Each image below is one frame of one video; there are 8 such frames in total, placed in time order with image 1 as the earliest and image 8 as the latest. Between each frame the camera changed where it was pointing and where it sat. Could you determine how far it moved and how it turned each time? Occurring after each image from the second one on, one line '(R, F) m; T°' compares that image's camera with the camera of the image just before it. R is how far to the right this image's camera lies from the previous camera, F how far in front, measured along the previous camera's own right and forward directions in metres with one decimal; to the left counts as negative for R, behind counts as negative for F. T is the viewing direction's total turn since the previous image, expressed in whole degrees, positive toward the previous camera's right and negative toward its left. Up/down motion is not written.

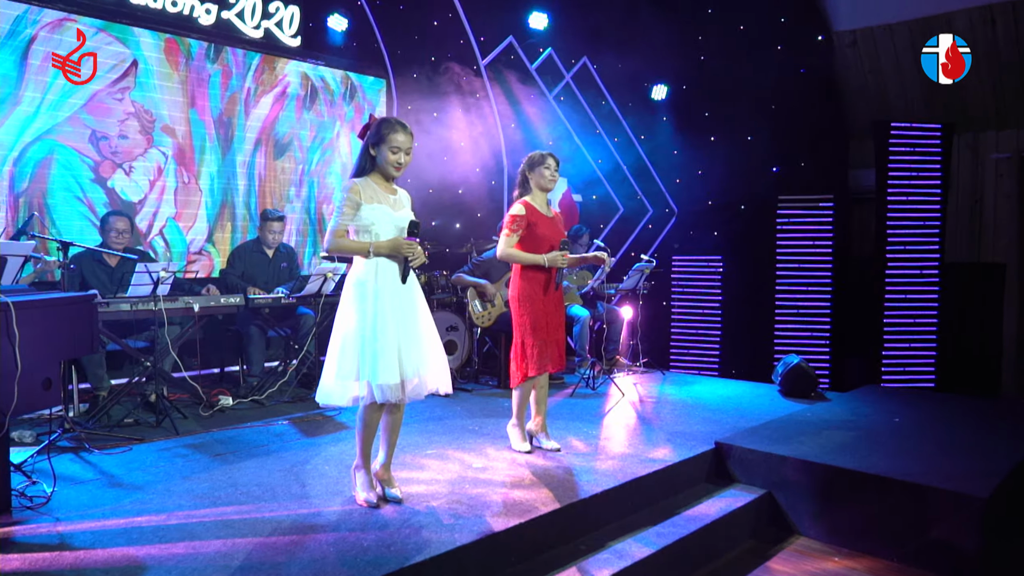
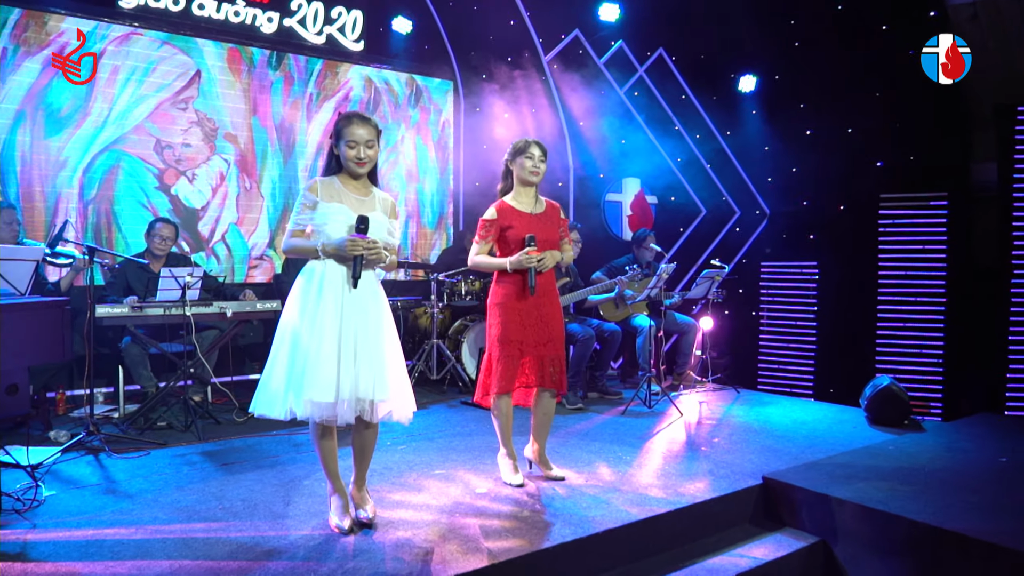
(+0.5, +0.4) m; -10°
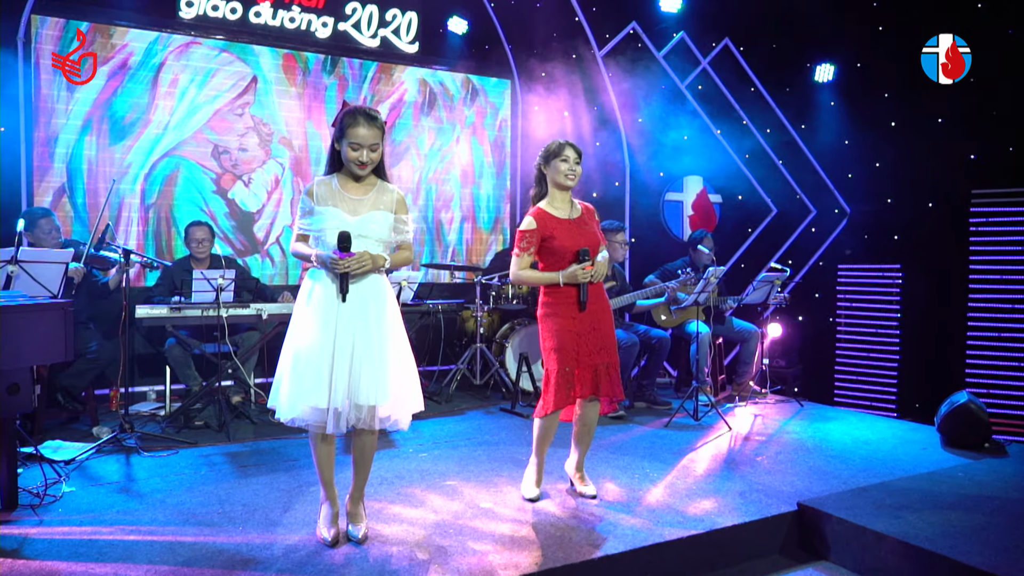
(+0.4, +0.2) m; -8°
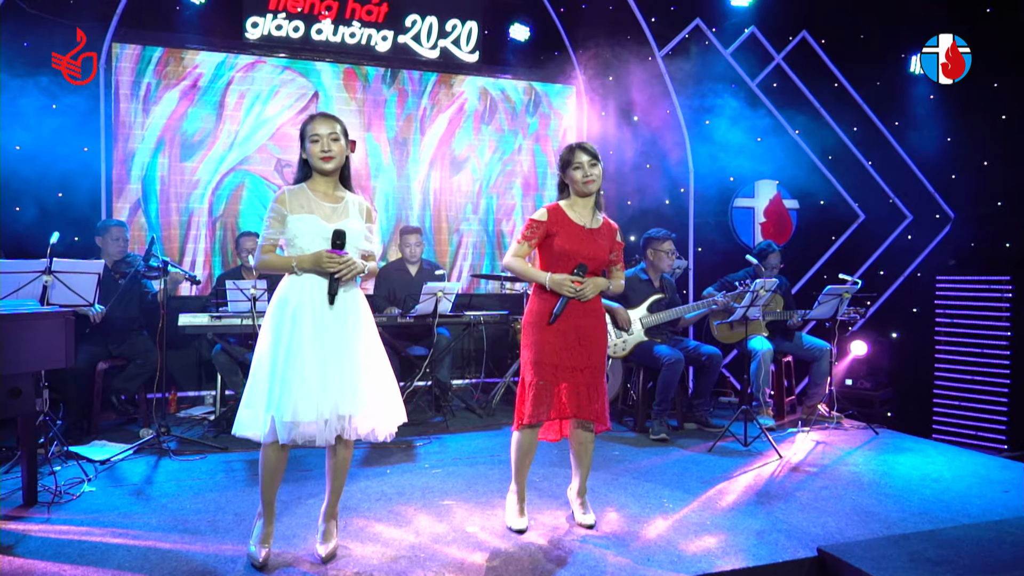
(+0.5, +0.2) m; -9°
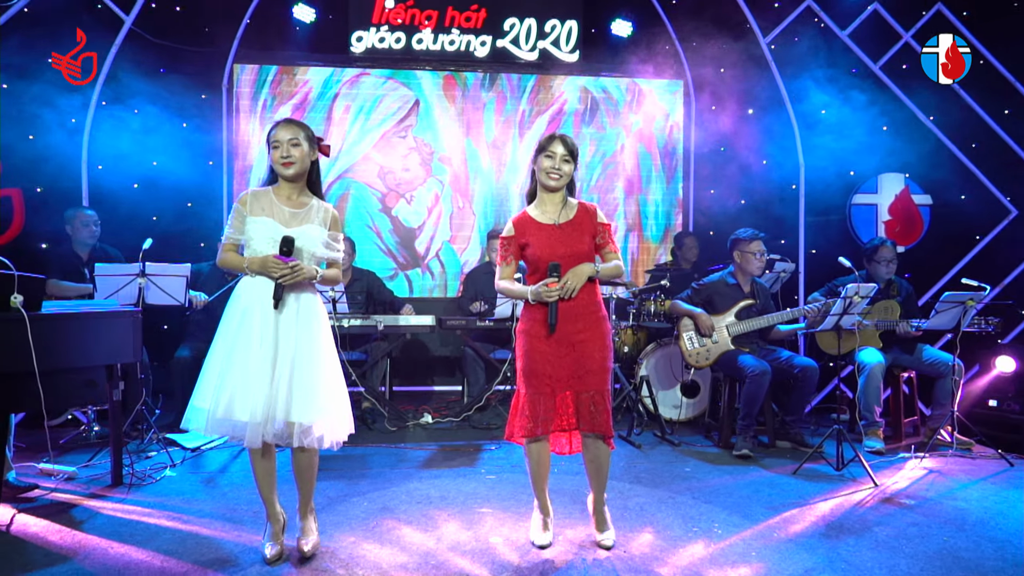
(+0.5, +0.2) m; -12°
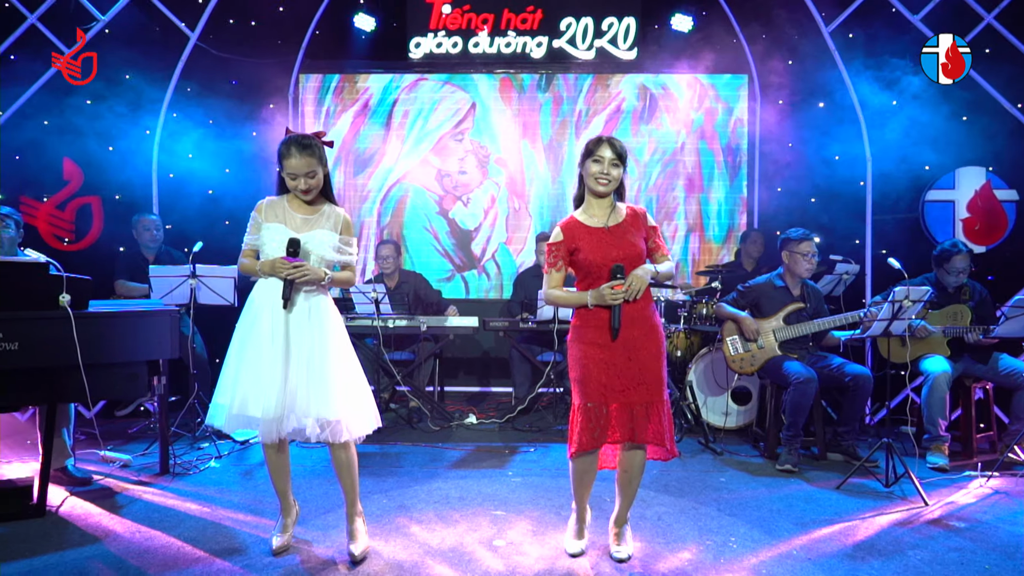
(+0.4, 0.0) m; -8°
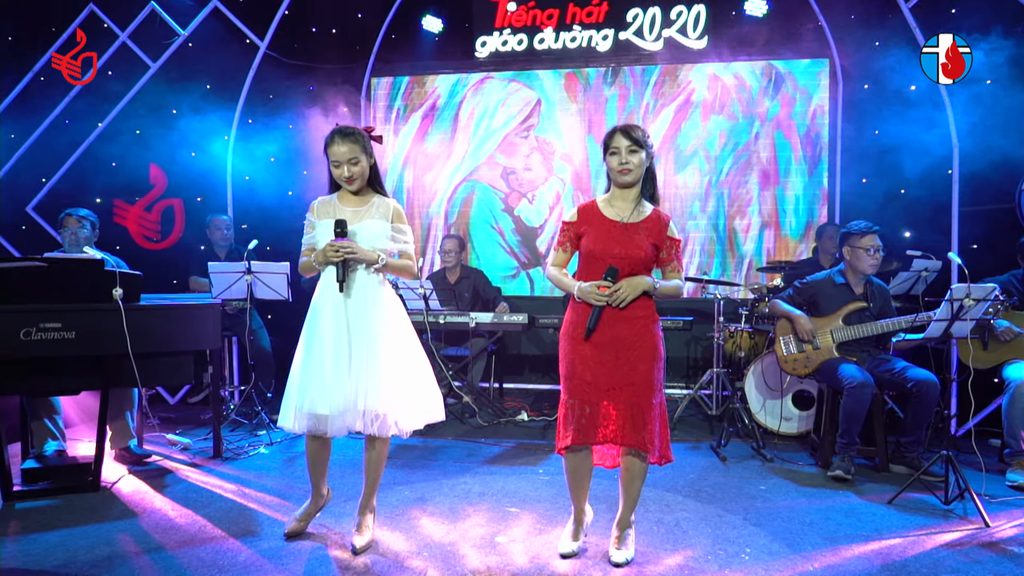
(+0.4, +0.1) m; -9°
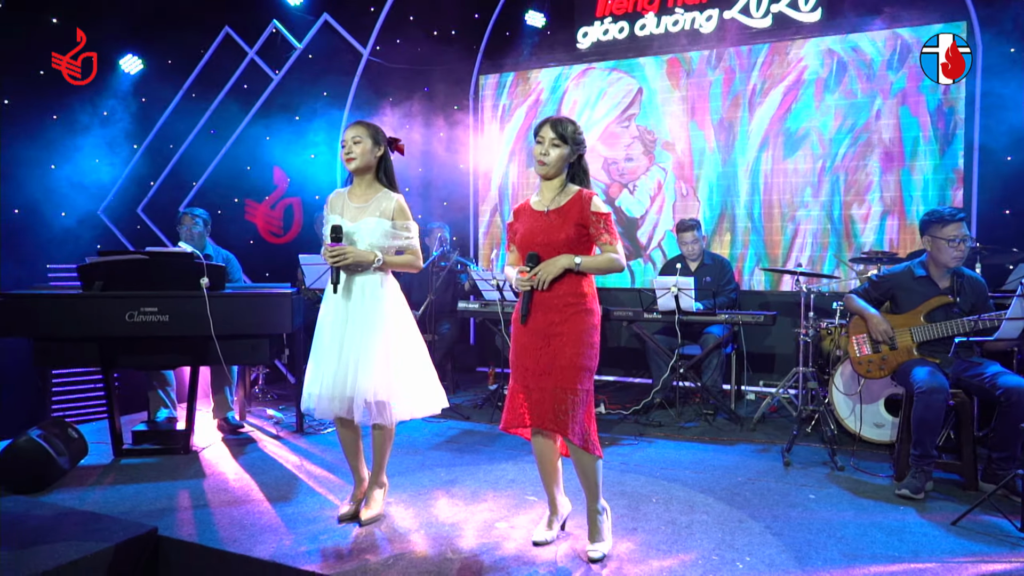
(+0.7, 0.0) m; -14°
